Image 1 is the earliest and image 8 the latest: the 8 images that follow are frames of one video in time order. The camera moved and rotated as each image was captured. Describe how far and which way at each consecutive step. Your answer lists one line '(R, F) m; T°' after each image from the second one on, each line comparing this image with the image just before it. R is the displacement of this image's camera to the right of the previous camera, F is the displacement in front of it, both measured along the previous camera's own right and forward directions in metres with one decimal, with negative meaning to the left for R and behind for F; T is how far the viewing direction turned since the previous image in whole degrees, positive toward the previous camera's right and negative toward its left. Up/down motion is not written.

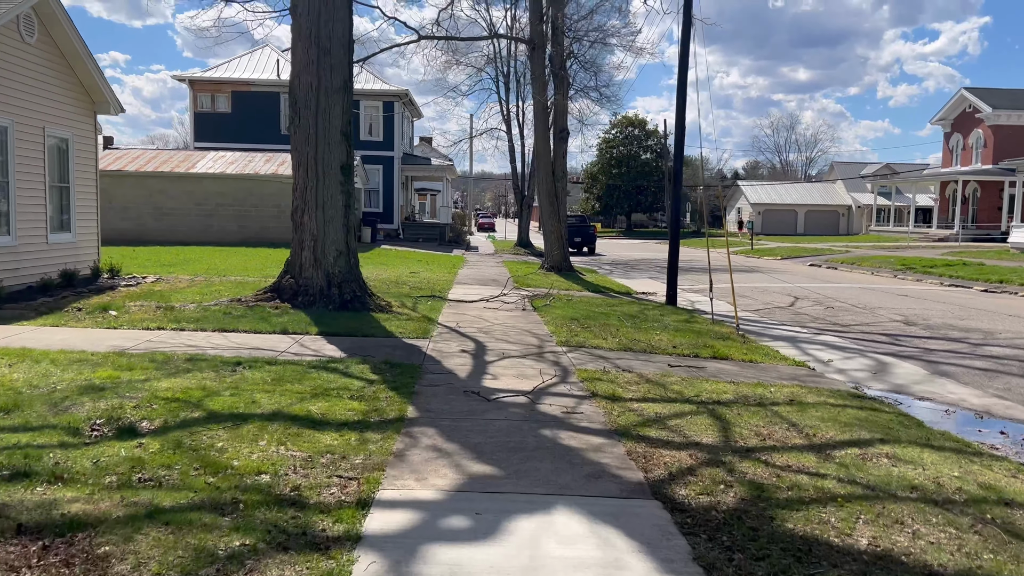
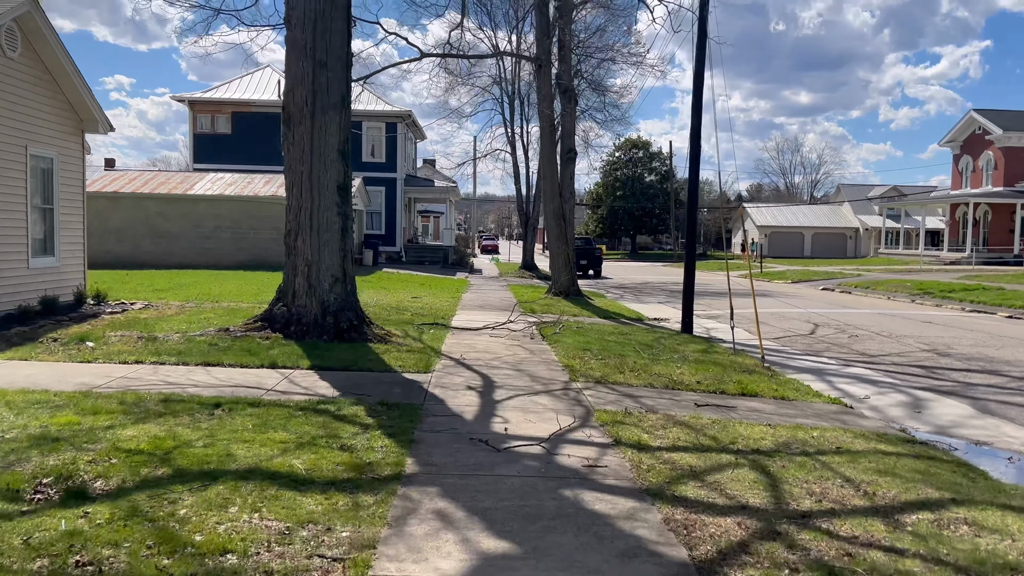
(-0.1, +0.8) m; 0°
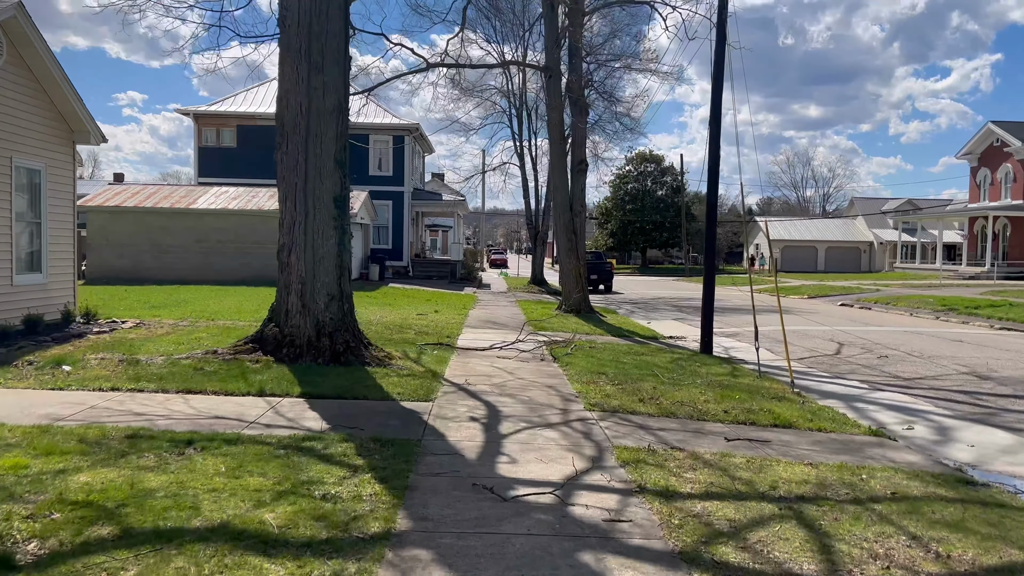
(0.0, +0.8) m; -1°
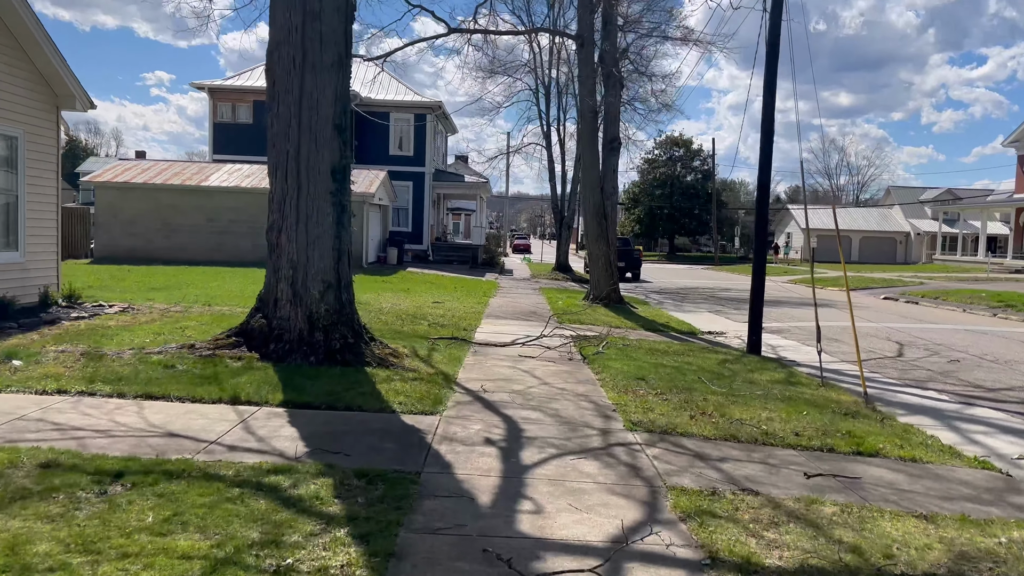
(0.0, +1.5) m; -2°
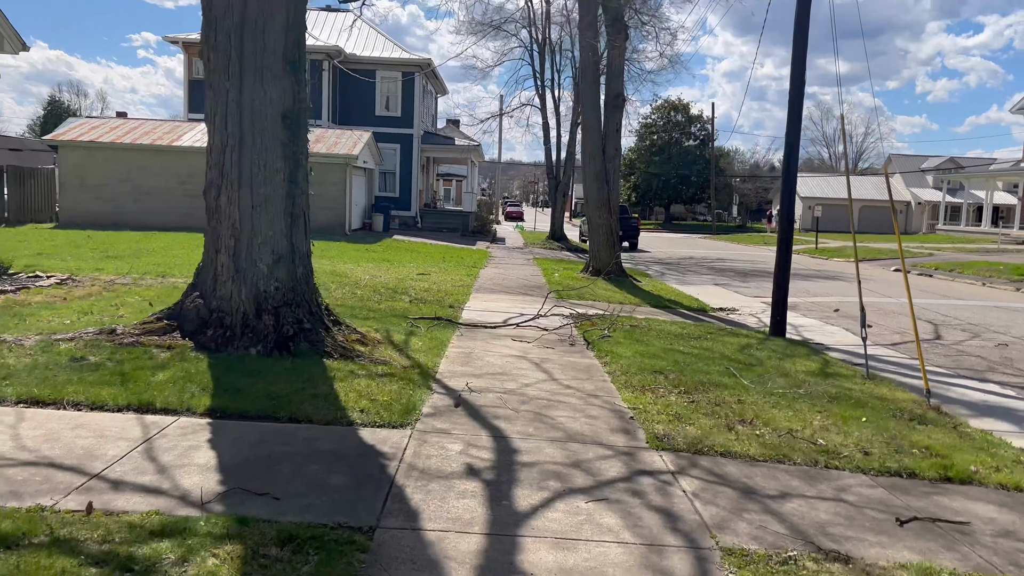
(0.0, +1.5) m; +1°
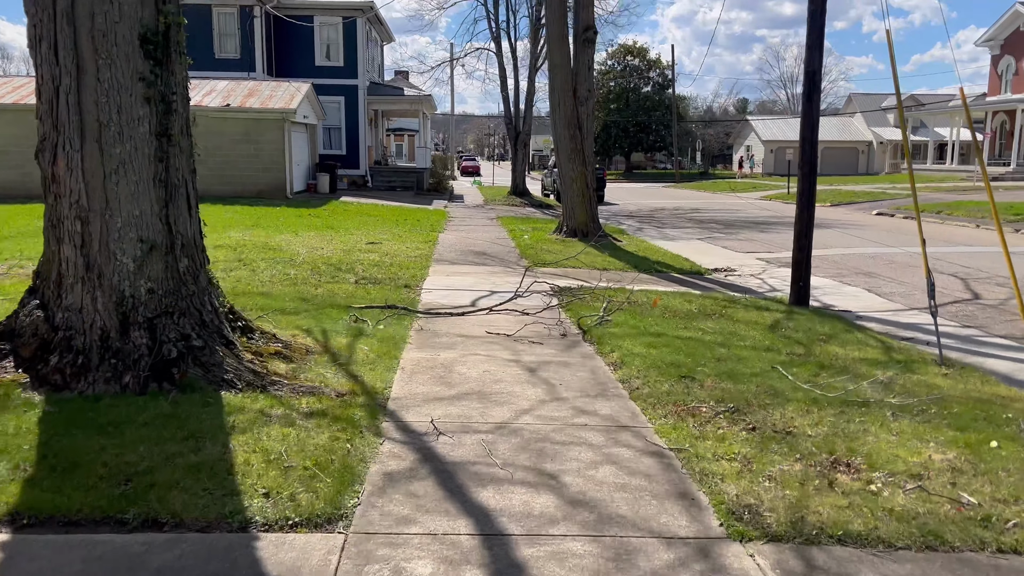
(-0.1, +2.0) m; +3°
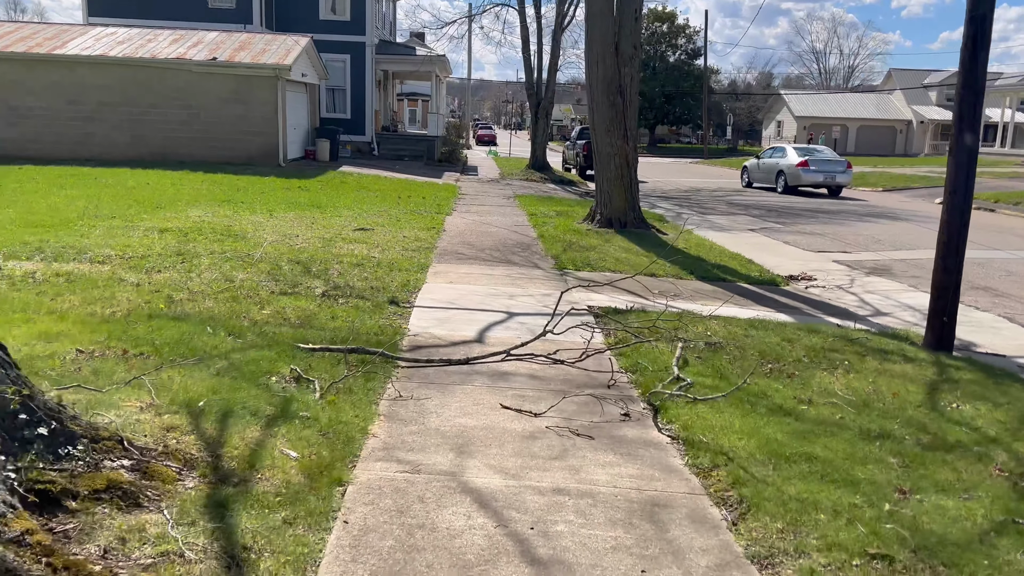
(-0.1, +2.6) m; -1°
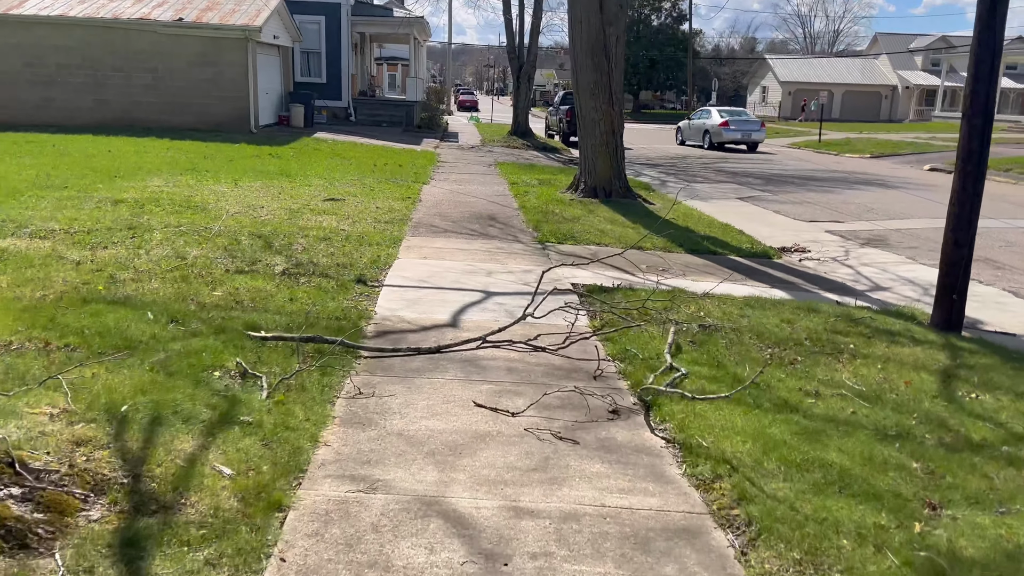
(0.0, +0.5) m; +1°
